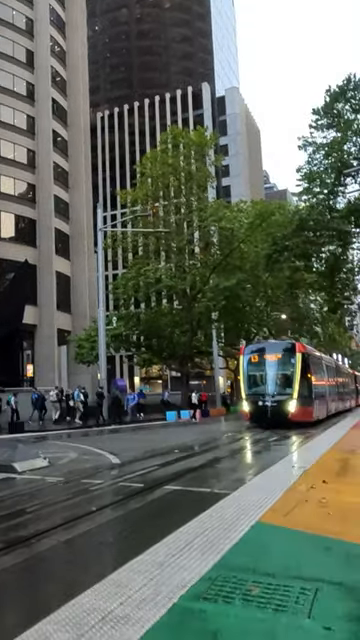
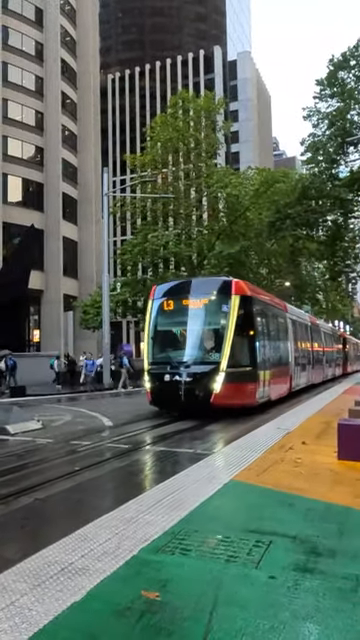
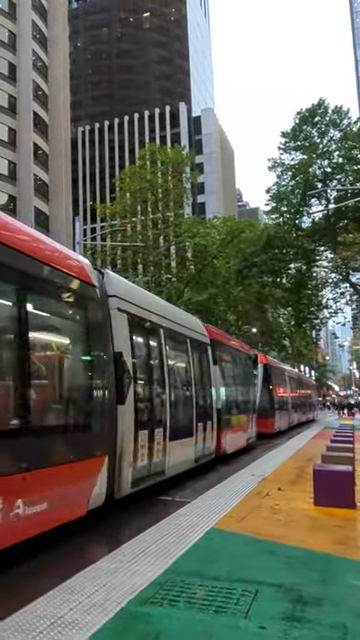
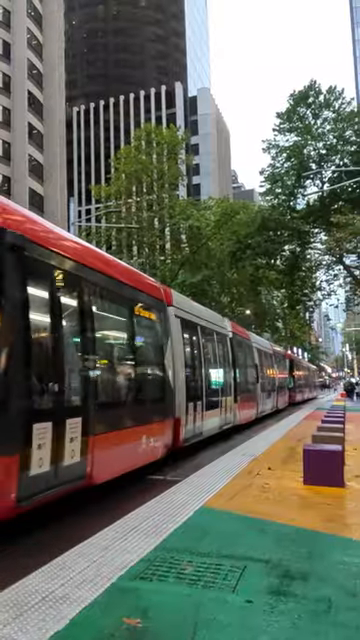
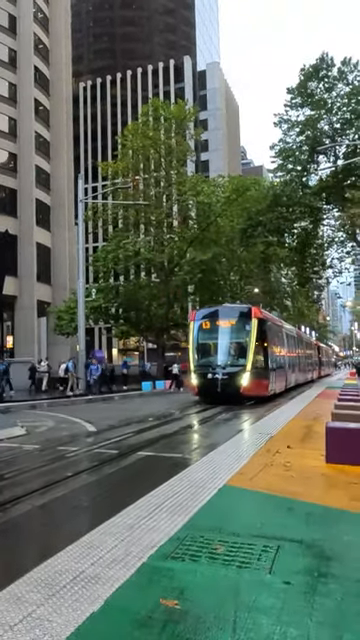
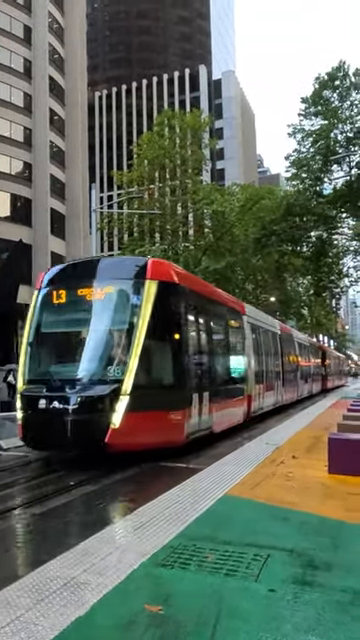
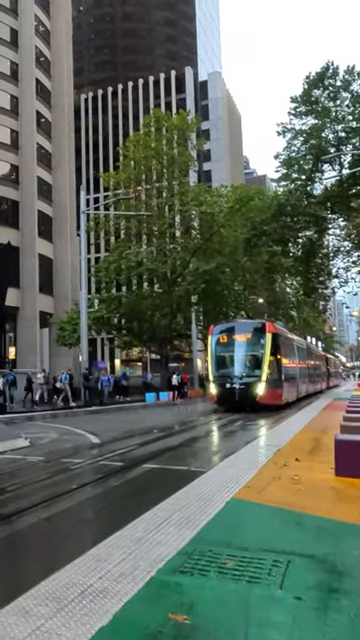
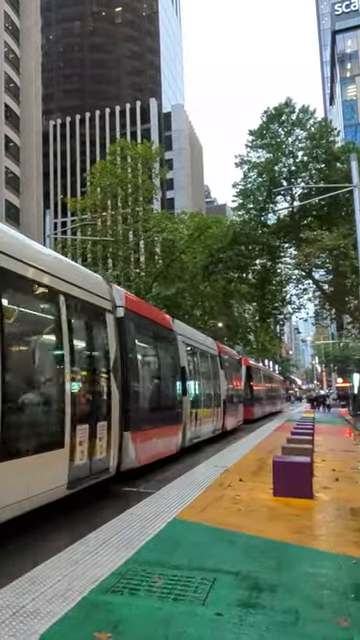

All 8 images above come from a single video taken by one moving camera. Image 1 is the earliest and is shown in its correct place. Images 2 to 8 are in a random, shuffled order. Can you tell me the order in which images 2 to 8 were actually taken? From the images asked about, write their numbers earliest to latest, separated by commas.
7, 5, 2, 6, 4, 8, 3
